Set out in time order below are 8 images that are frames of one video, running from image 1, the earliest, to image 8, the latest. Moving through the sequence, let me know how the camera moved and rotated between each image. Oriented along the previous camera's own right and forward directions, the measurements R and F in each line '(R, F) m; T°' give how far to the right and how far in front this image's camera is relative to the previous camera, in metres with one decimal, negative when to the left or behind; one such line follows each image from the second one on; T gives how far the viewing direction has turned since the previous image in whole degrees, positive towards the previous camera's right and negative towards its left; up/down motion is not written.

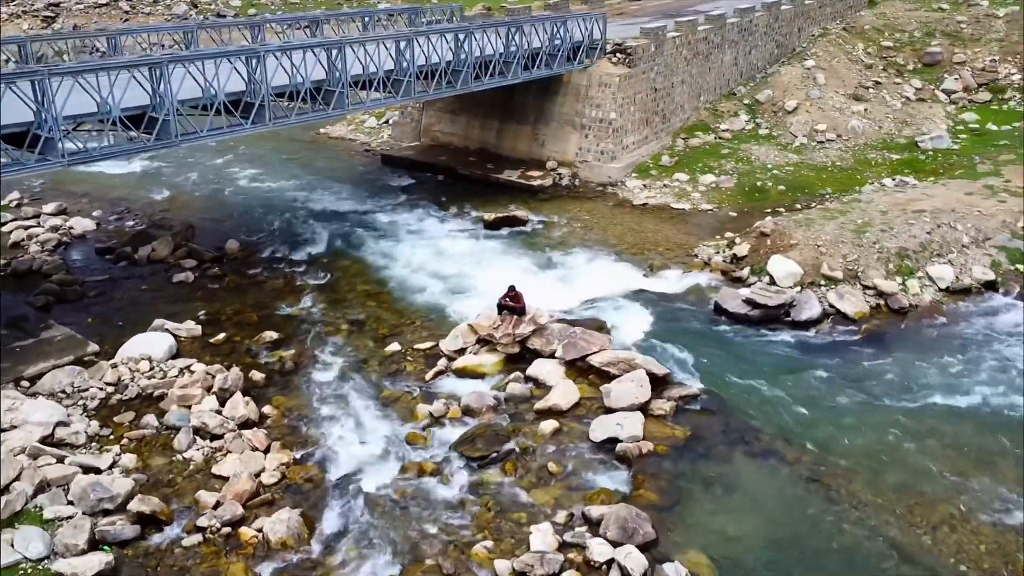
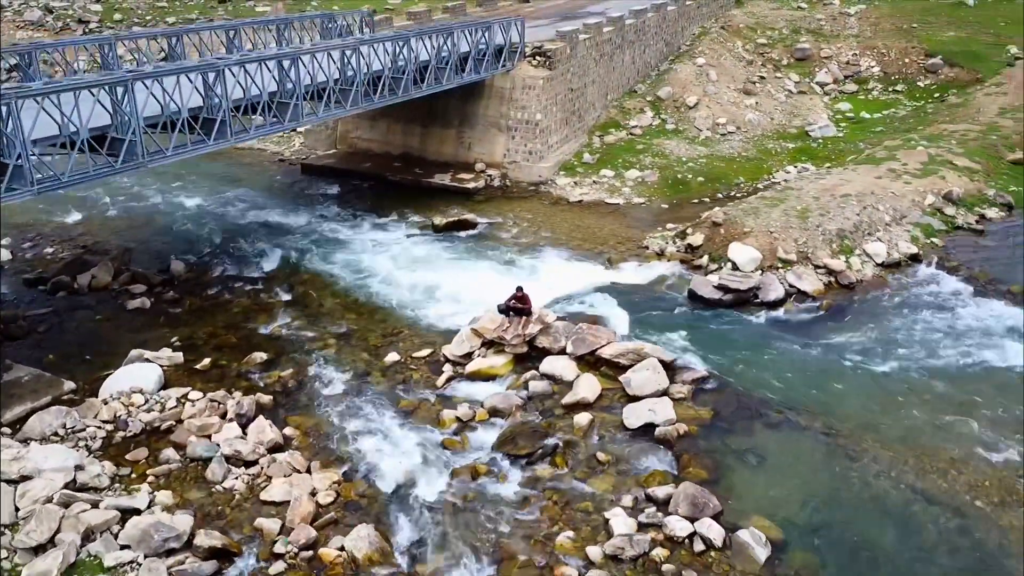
(-2.4, -0.2) m; +10°
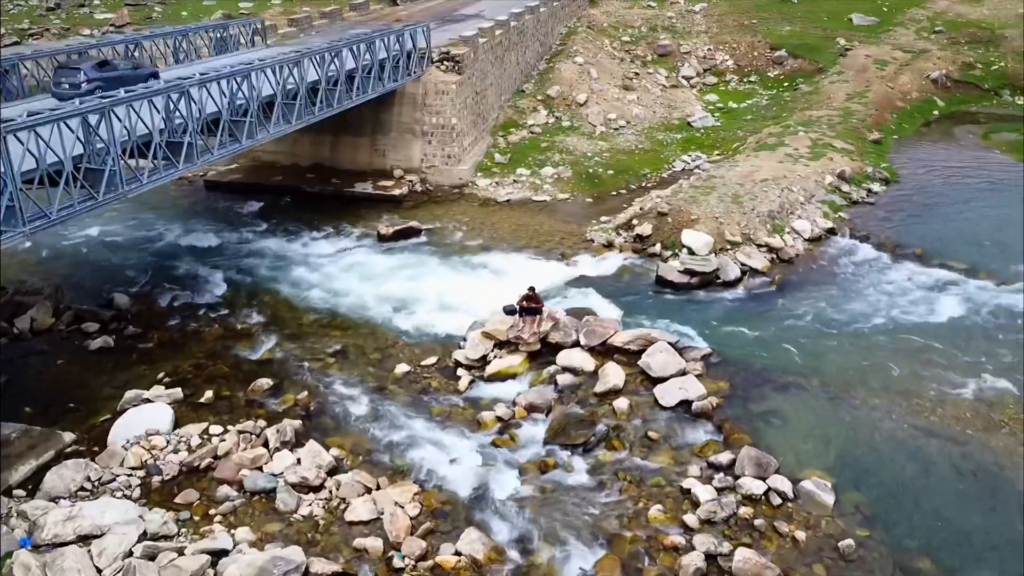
(-3.2, -0.3) m; +12°
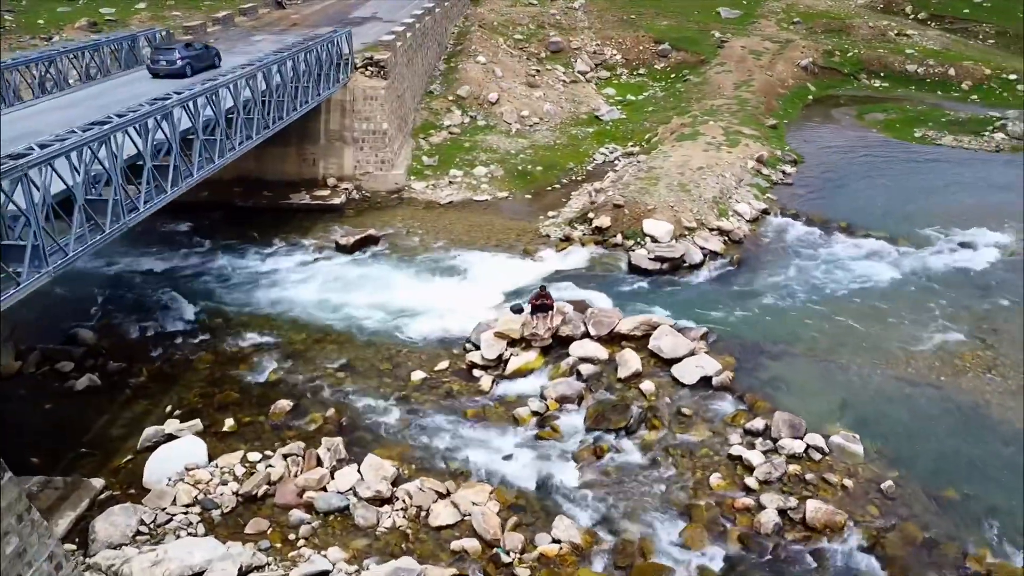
(-2.8, -0.3) m; +10°
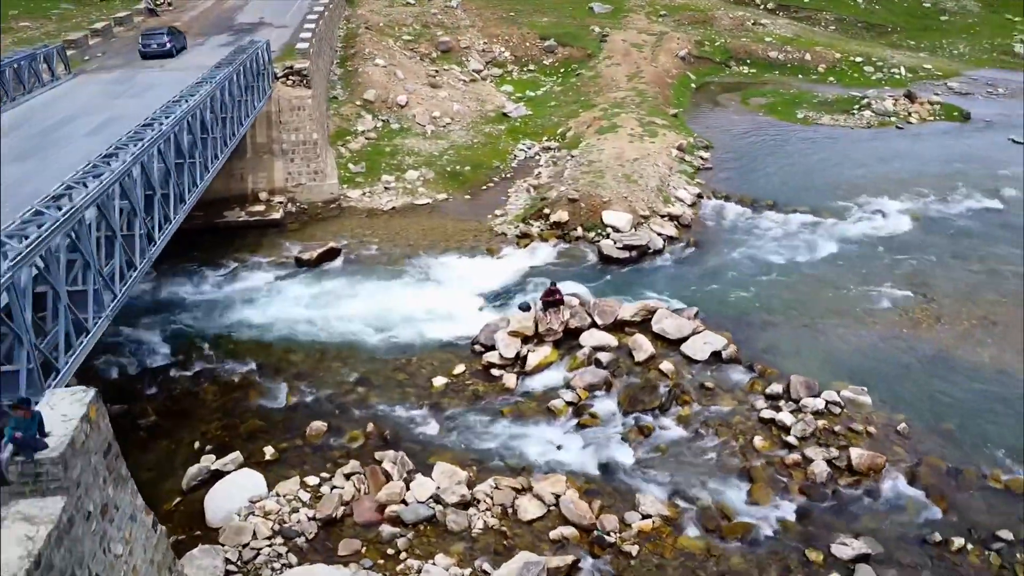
(-3.1, -0.3) m; +11°
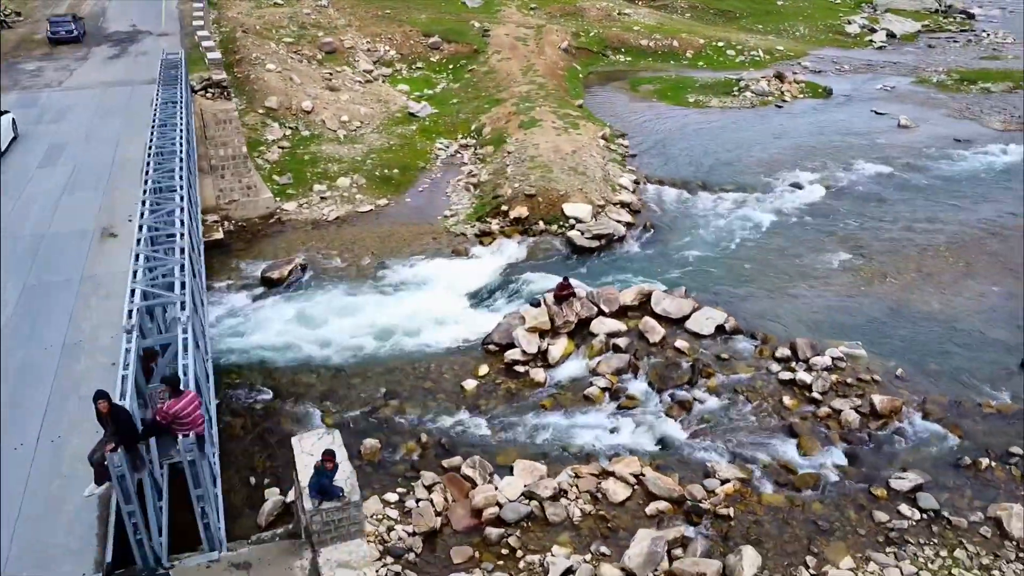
(-3.5, -0.1) m; +12°
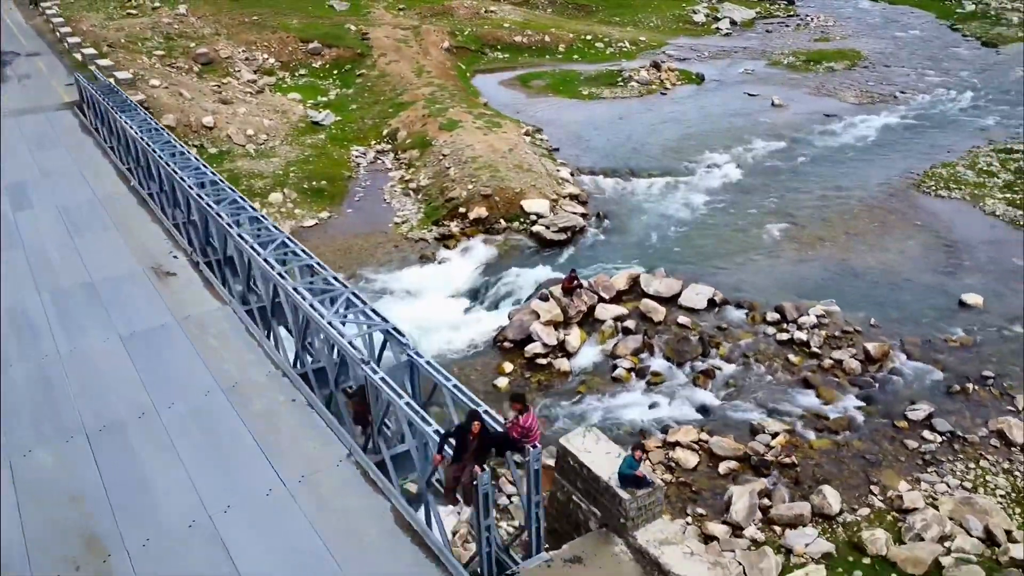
(-3.8, -0.2) m; +12°
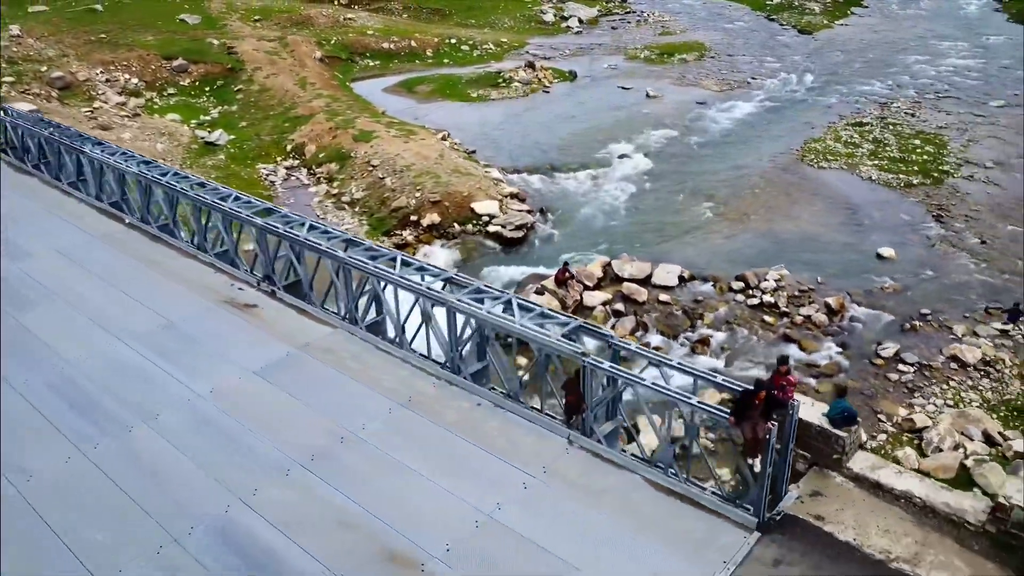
(-3.9, -0.4) m; +13°
